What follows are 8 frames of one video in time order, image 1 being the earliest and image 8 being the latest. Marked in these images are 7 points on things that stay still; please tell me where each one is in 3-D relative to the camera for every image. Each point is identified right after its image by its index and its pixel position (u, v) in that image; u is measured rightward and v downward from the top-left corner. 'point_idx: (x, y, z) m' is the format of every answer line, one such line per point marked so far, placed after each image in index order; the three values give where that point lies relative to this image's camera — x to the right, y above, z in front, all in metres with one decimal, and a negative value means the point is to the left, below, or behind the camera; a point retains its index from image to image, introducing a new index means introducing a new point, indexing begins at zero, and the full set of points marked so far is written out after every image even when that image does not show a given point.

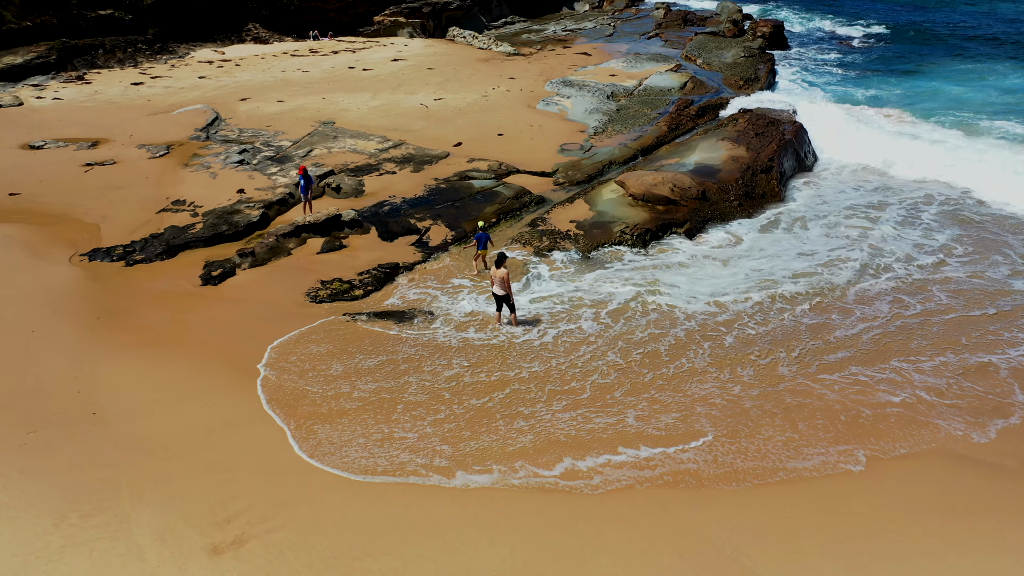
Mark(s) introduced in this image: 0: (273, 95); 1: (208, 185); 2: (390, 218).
0: (-4.5, +3.7, +15.8) m
1: (-3.9, +1.3, +10.7) m
2: (-1.5, +0.8, +10.1) m
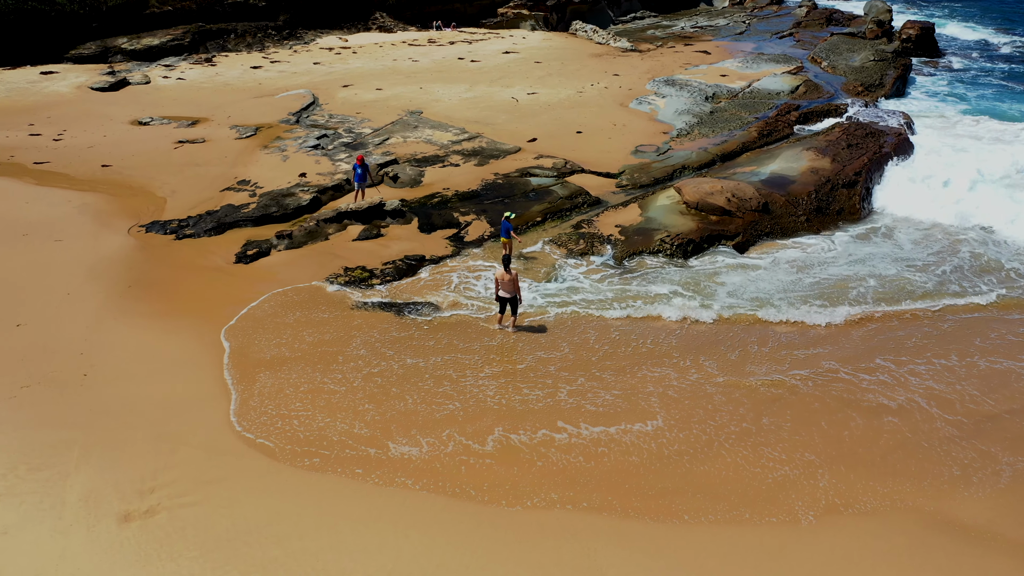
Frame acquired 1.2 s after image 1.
0: (-2.7, +4.0, +16.2) m
1: (-3.2, +1.6, +11.2) m
2: (-0.9, +0.9, +10.2) m
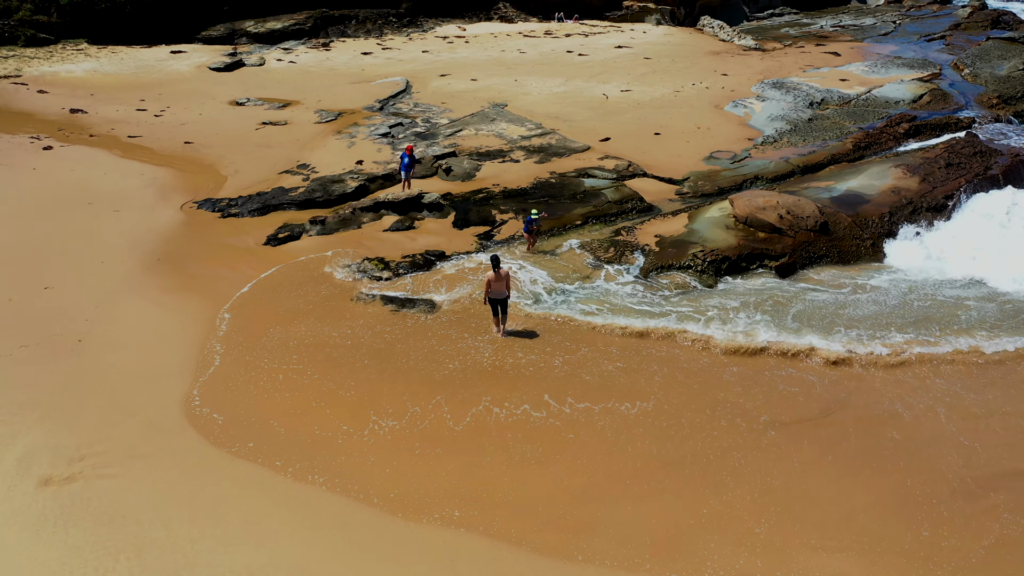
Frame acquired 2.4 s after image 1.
0: (-0.8, +4.2, +16.3) m
1: (-2.4, +1.9, +11.5) m
2: (-0.4, +1.0, +10.1) m
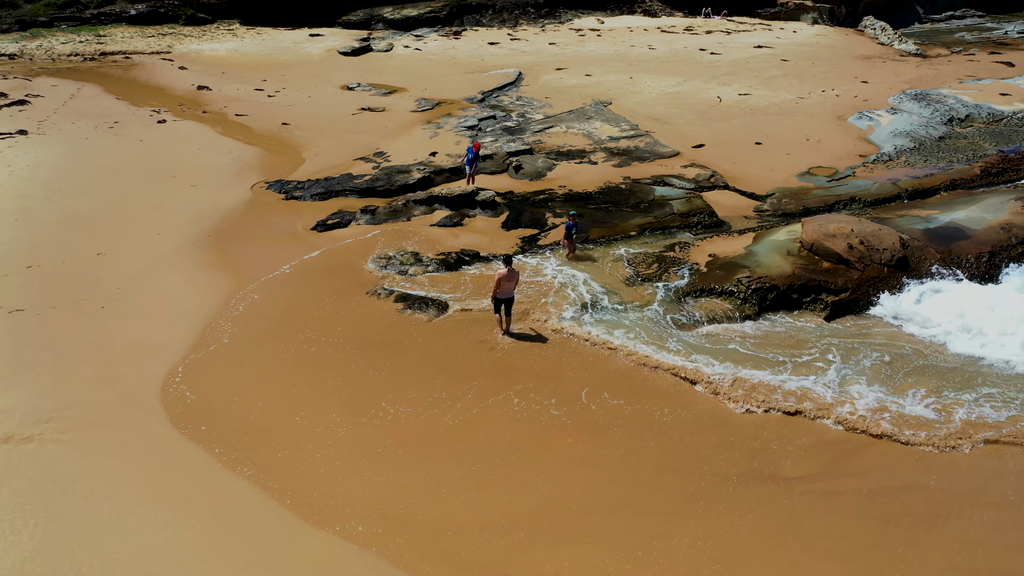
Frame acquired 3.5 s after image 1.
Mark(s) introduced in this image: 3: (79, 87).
0: (+1.5, +4.2, +15.9) m
1: (-1.3, +2.0, +11.6) m
2: (+0.2, +0.9, +9.8) m
3: (-7.4, +3.5, +14.3) m
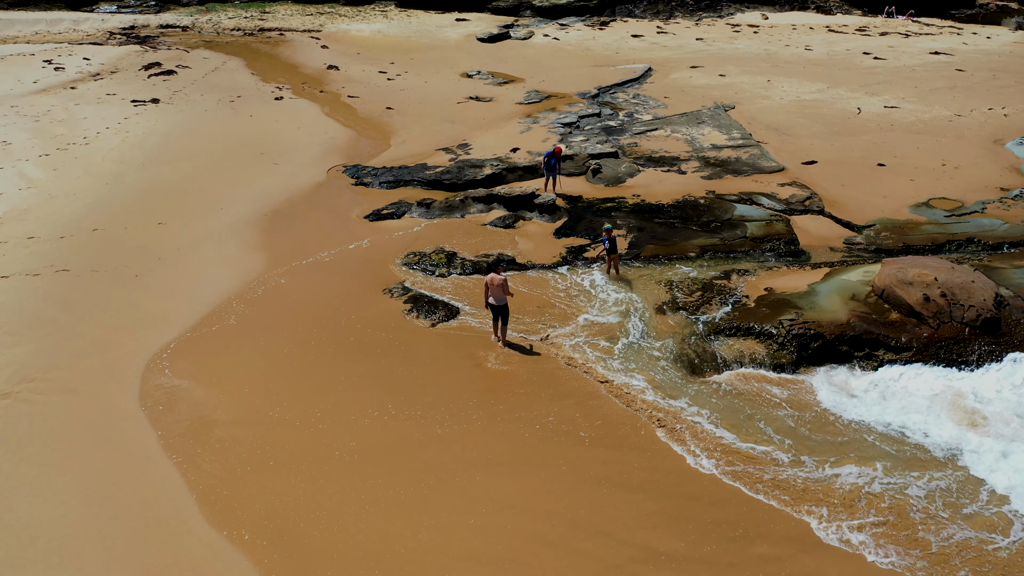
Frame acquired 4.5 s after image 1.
0: (+3.9, +3.9, +14.8) m
1: (-0.1, +2.0, +11.3) m
2: (+0.9, +0.8, +9.2) m
3: (-5.2, +4.2, +15.3) m
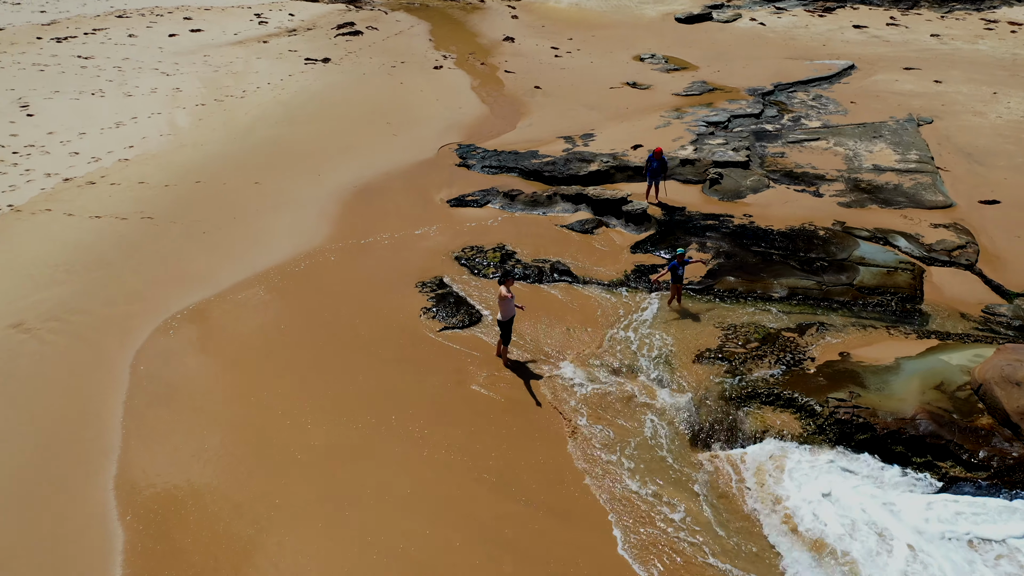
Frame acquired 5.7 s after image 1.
0: (+6.6, +3.2, +12.5) m
1: (+1.6, +1.9, +10.3) m
2: (+1.7, +0.5, +8.2) m
3: (-1.8, +4.9, +15.6) m
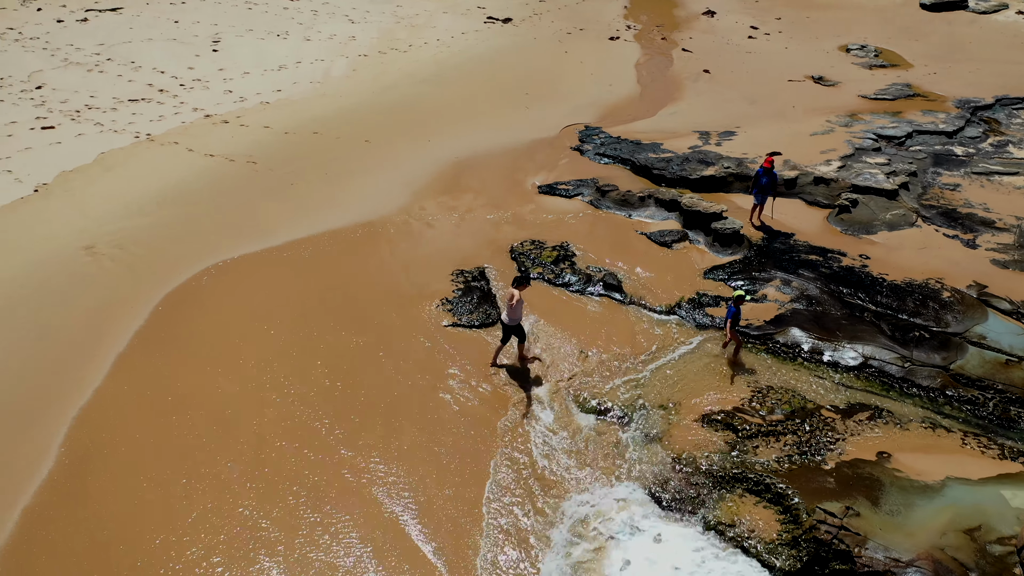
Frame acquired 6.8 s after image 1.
0: (+8.6, +2.1, +9.4) m
1: (+3.0, +1.6, +9.0) m
2: (+2.2, +0.2, +7.0) m
3: (+1.9, +5.3, +14.7) m
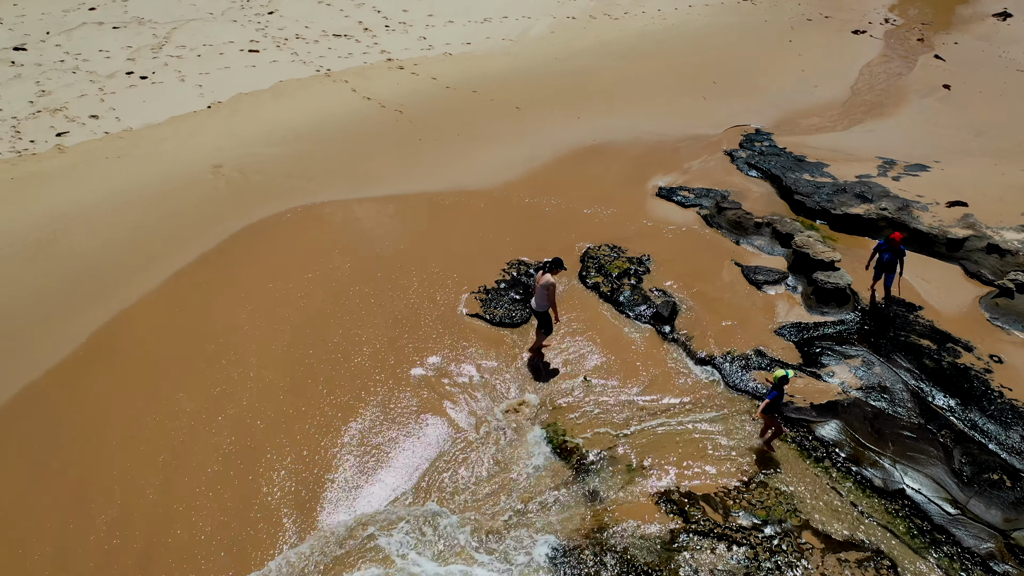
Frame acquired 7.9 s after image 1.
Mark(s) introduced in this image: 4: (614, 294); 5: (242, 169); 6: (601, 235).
0: (+9.5, 0.0, +5.6) m
1: (+4.2, +0.9, +7.2) m
2: (+2.4, -0.4, +5.7) m
3: (+6.0, +4.8, +12.6) m
4: (+0.8, -0.1, +6.4) m
5: (-2.6, +1.1, +7.9) m
6: (+0.8, +0.4, +7.1) m
